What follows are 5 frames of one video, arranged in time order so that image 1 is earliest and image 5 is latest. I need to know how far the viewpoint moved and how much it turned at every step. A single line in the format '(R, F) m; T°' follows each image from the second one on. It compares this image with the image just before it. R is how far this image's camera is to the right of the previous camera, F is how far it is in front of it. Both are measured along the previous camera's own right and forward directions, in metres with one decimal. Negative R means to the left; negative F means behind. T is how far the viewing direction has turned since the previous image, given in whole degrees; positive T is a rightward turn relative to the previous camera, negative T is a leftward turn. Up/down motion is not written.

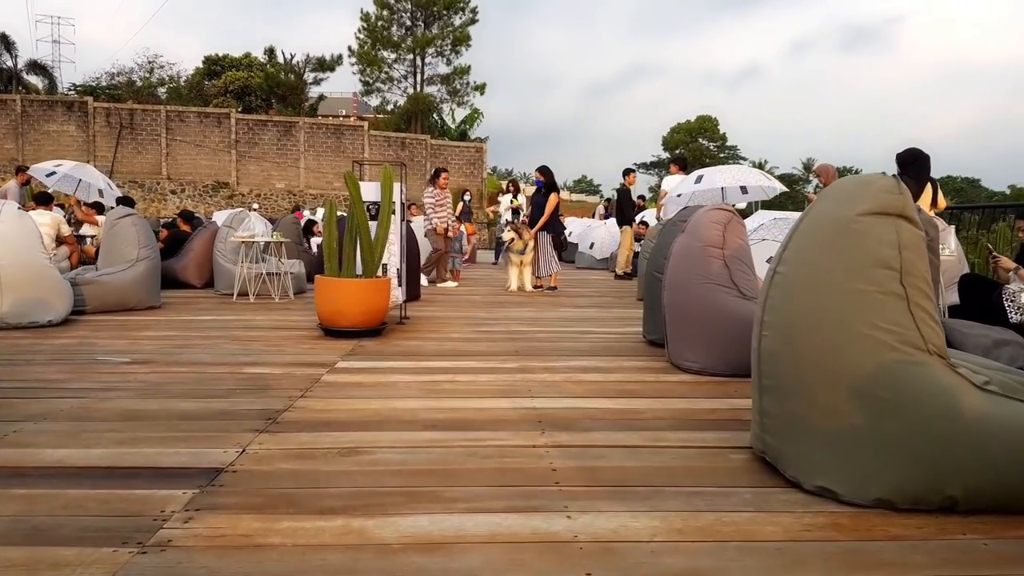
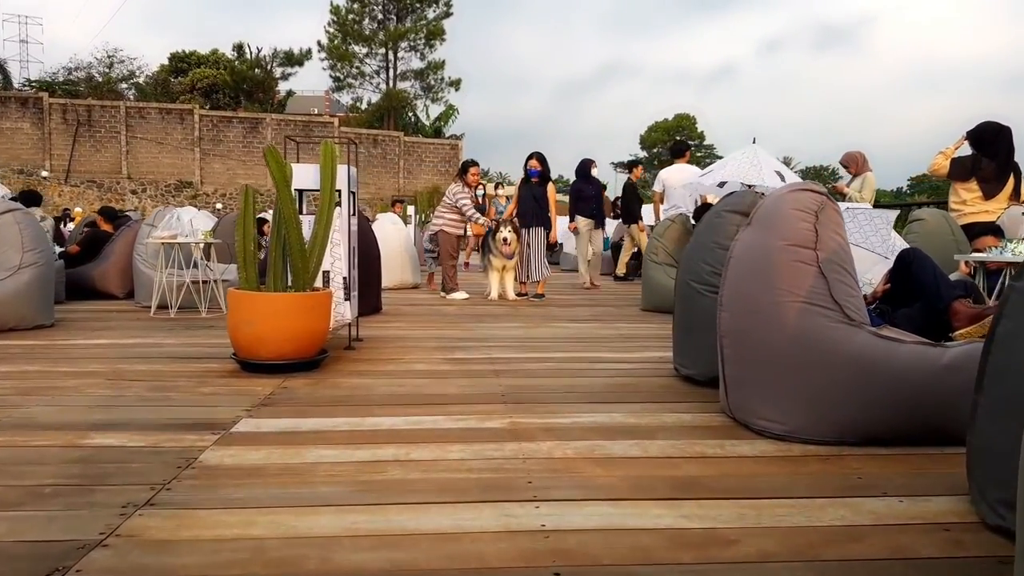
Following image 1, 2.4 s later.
(0.0, +1.6) m; +1°
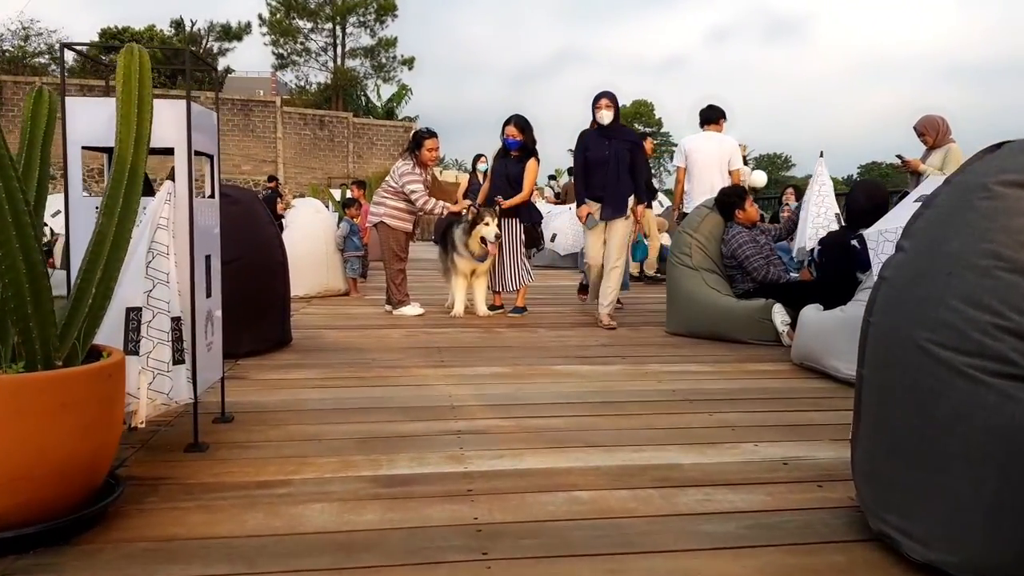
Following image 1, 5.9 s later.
(-0.1, +2.4) m; +3°
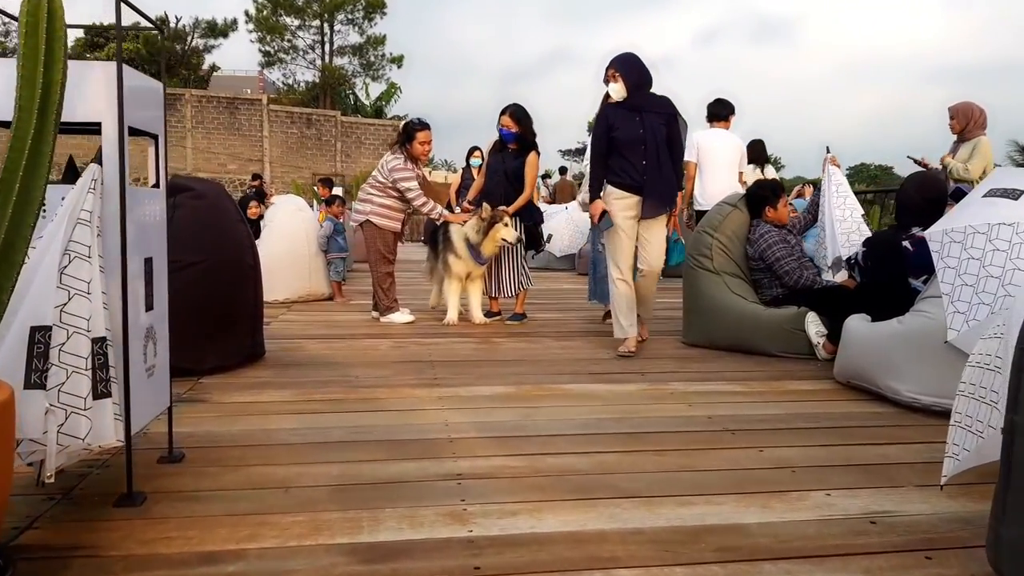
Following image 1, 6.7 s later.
(-0.1, +0.6) m; +1°
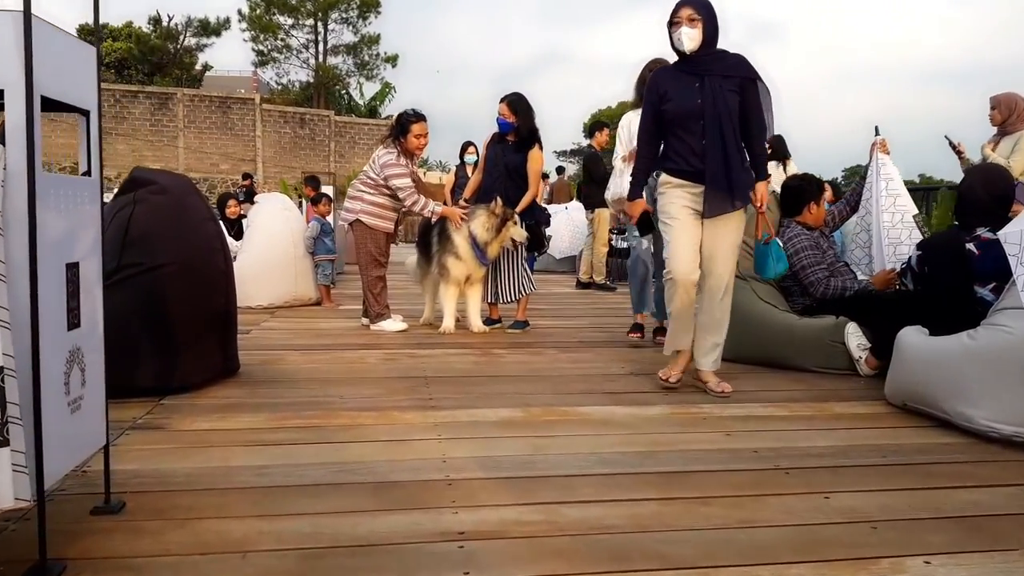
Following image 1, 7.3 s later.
(0.0, +0.5) m; 0°
